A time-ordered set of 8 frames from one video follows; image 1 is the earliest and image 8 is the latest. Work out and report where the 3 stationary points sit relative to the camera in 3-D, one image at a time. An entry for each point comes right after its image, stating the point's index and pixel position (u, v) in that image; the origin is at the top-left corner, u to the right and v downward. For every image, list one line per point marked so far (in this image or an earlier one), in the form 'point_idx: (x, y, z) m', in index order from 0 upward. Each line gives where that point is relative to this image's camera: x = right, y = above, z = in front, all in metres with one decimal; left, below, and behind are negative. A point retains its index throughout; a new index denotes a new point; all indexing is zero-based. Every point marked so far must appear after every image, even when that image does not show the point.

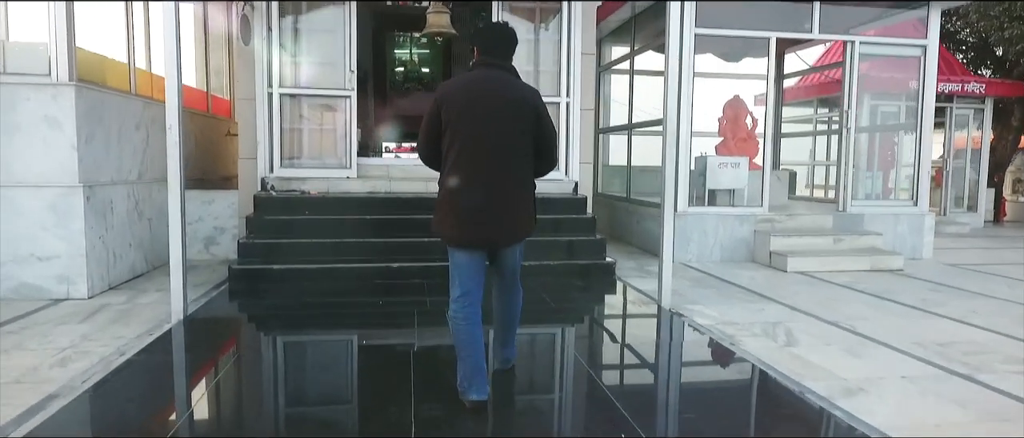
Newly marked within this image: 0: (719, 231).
0: (+2.2, -0.1, +6.6) m
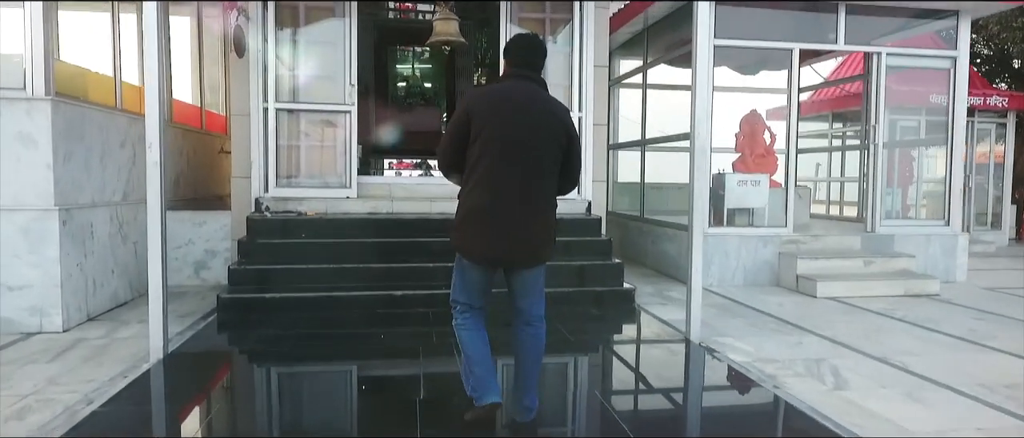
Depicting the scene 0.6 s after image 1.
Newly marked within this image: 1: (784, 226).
0: (+2.3, -0.3, +6.2) m
1: (+2.9, -0.1, +6.7) m
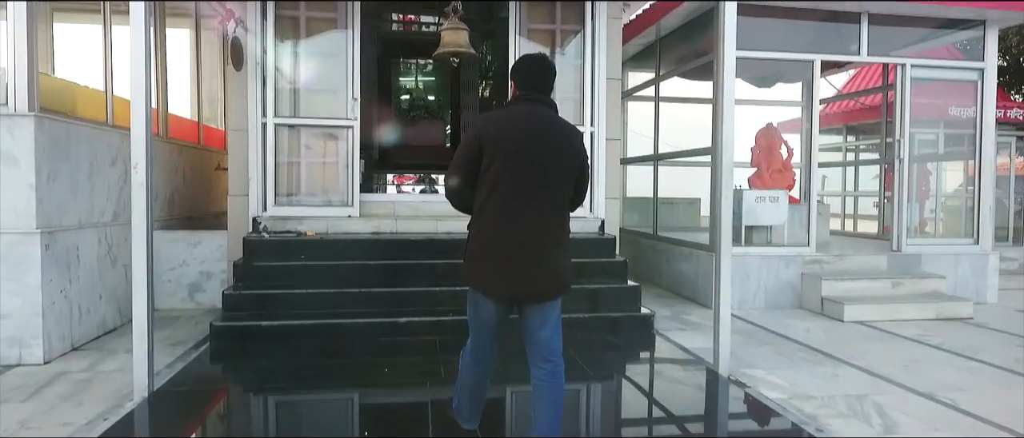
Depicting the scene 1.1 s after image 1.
0: (+2.4, -0.5, +5.9) m
1: (+3.0, -0.3, +6.4) m
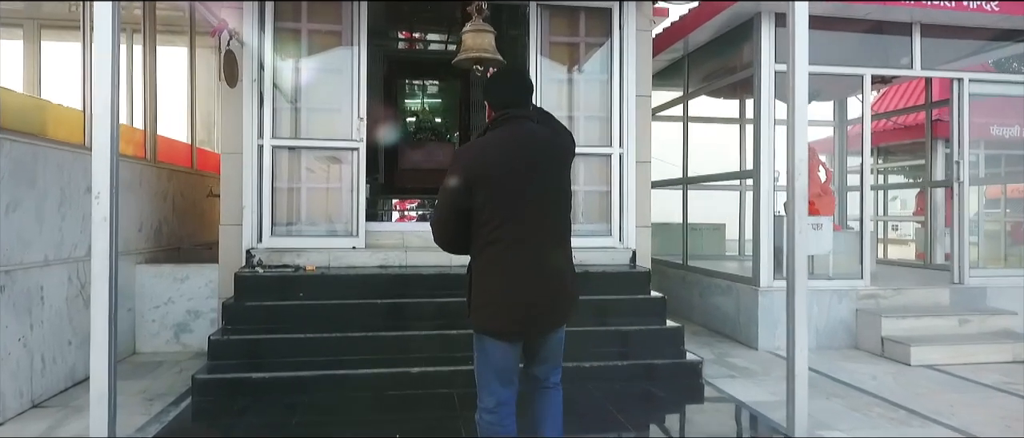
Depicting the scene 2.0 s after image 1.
0: (+2.6, -0.8, +5.3) m
1: (+3.2, -0.5, +5.8) m
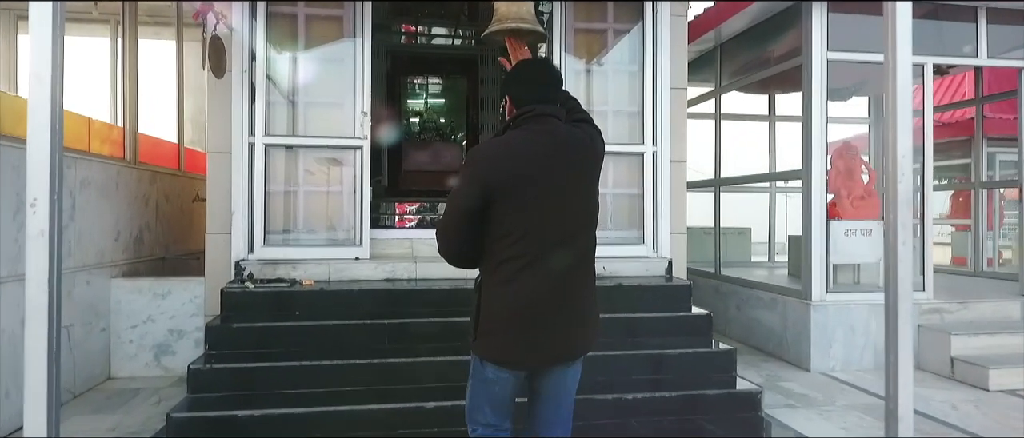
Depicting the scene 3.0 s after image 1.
0: (+2.7, -0.8, +4.7) m
1: (+3.4, -0.6, +5.2) m
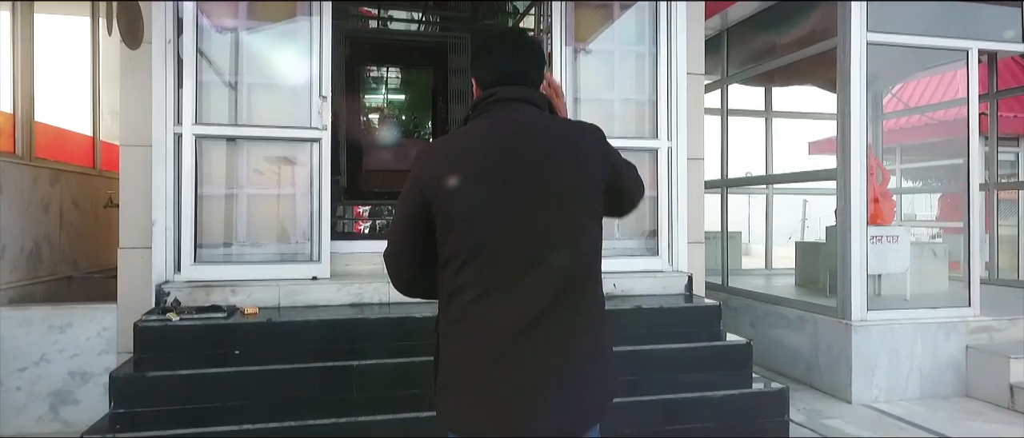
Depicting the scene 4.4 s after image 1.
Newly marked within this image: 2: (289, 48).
0: (+2.7, -0.9, +4.1) m
1: (+3.3, -0.6, +4.7) m
2: (-1.4, +1.1, +3.9) m
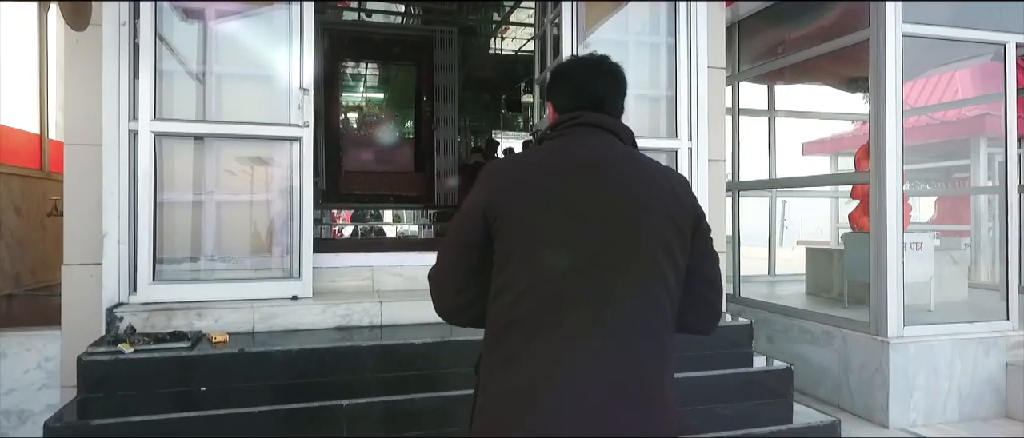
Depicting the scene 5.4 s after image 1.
0: (+2.7, -0.9, +3.8) m
1: (+3.3, -0.7, +4.4) m
2: (-1.4, +1.1, +3.4) m
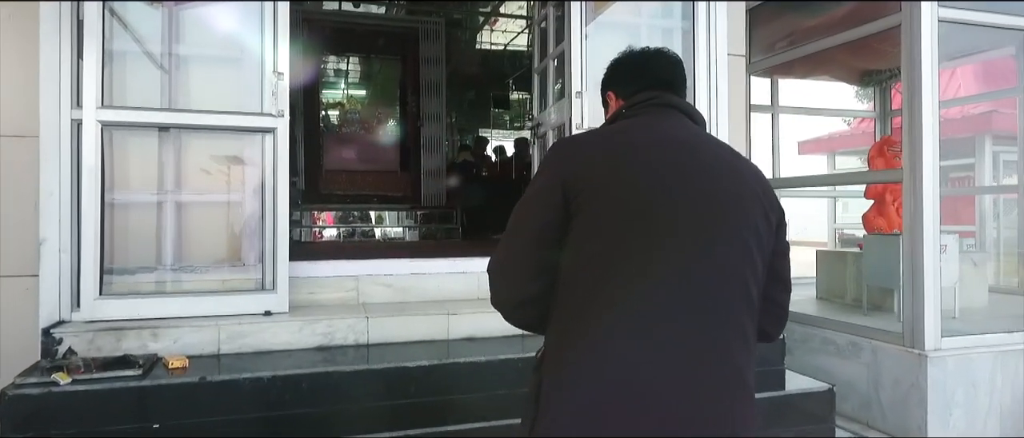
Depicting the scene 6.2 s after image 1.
0: (+2.7, -0.9, +3.5) m
1: (+3.3, -0.7, +4.1) m
2: (-1.4, +1.1, +3.0) m
